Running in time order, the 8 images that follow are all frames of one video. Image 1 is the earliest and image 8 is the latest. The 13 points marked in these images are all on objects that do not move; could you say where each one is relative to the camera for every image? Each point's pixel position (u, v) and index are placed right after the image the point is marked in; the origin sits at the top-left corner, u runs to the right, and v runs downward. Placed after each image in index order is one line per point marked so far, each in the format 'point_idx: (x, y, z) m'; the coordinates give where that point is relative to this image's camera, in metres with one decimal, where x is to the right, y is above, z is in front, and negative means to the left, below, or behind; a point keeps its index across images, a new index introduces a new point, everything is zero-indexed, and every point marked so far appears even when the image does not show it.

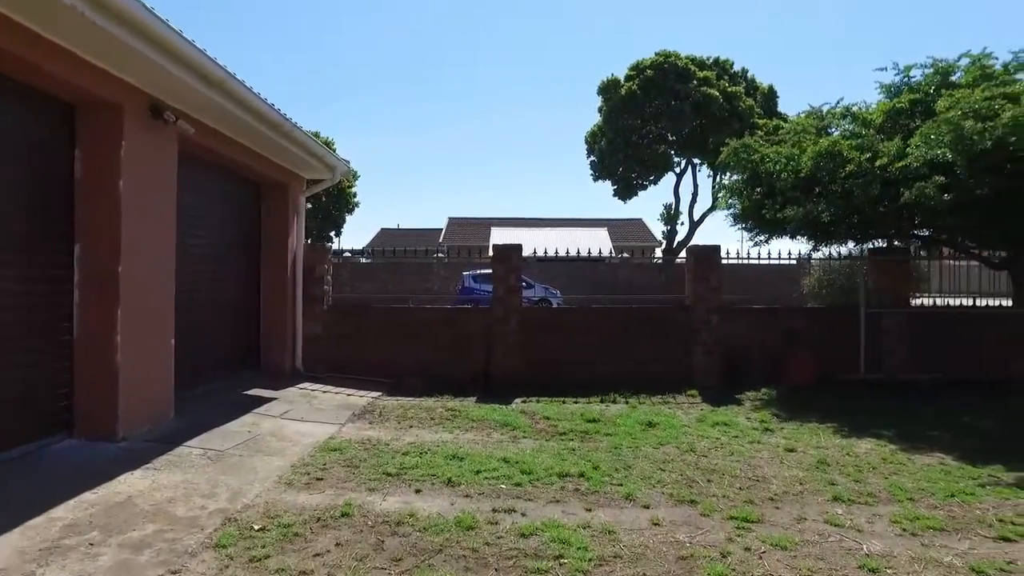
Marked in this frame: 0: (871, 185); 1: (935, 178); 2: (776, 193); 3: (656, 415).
0: (+4.6, +1.3, +8.6) m
1: (+5.2, +1.3, +8.1) m
2: (+3.9, +1.4, +9.9) m
3: (+1.7, -1.5, +7.8) m
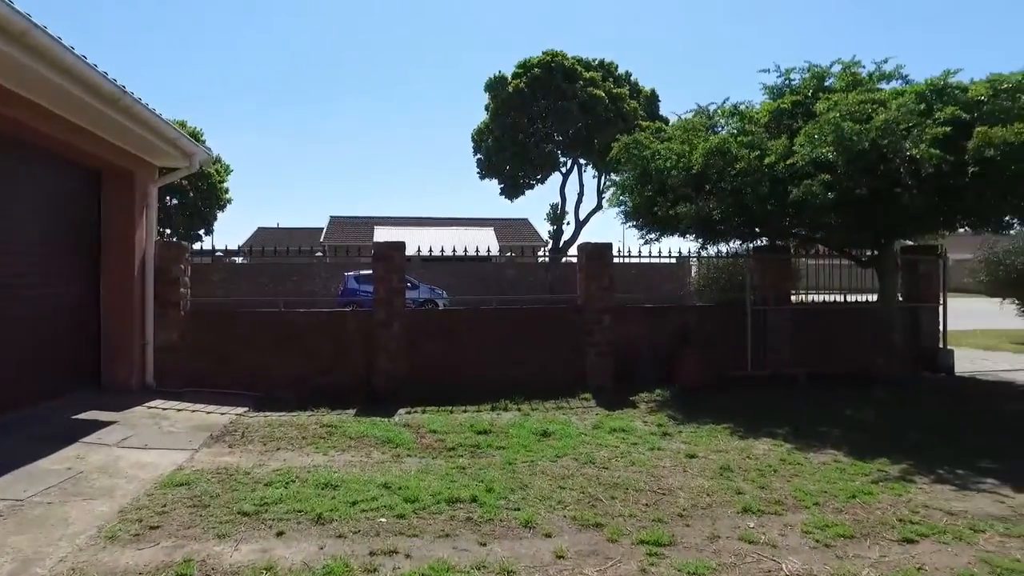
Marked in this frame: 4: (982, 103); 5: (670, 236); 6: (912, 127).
0: (+3.2, +1.3, +8.7) m
1: (+3.8, +1.4, +8.2) m
2: (+2.3, +1.4, +9.8) m
3: (+0.4, -1.5, +7.3) m
4: (+5.7, +2.2, +8.2) m
5: (+2.4, +0.8, +10.5) m
6: (+4.8, +1.9, +7.9) m
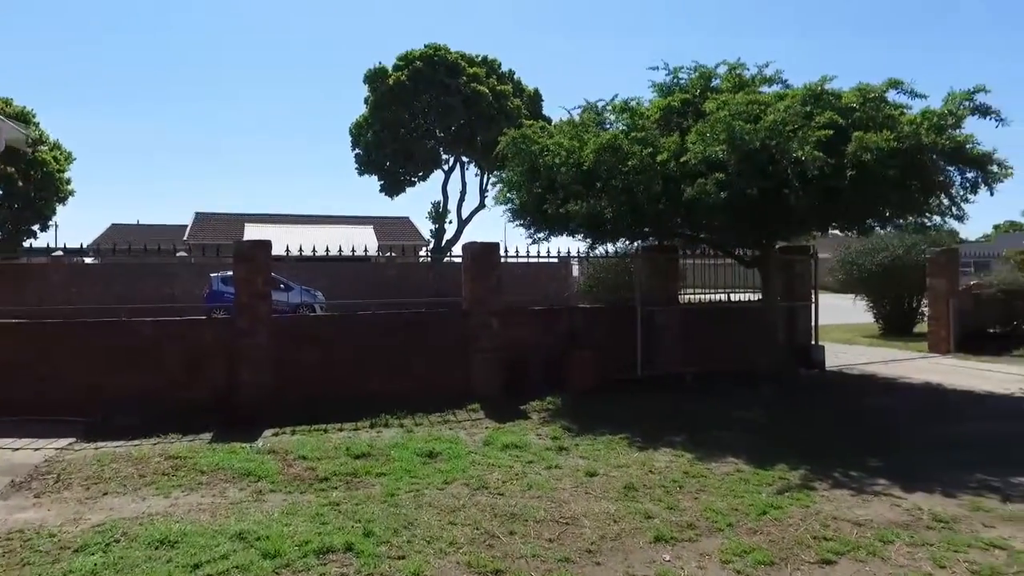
0: (+1.8, +1.3, +8.4) m
1: (+2.5, +1.4, +8.1) m
2: (+0.6, +1.4, +9.4) m
3: (-0.7, -1.5, +6.7) m
4: (+4.3, +2.2, +8.4) m
5: (+0.7, +0.8, +10.1) m
6: (+3.4, +1.9, +8.0) m
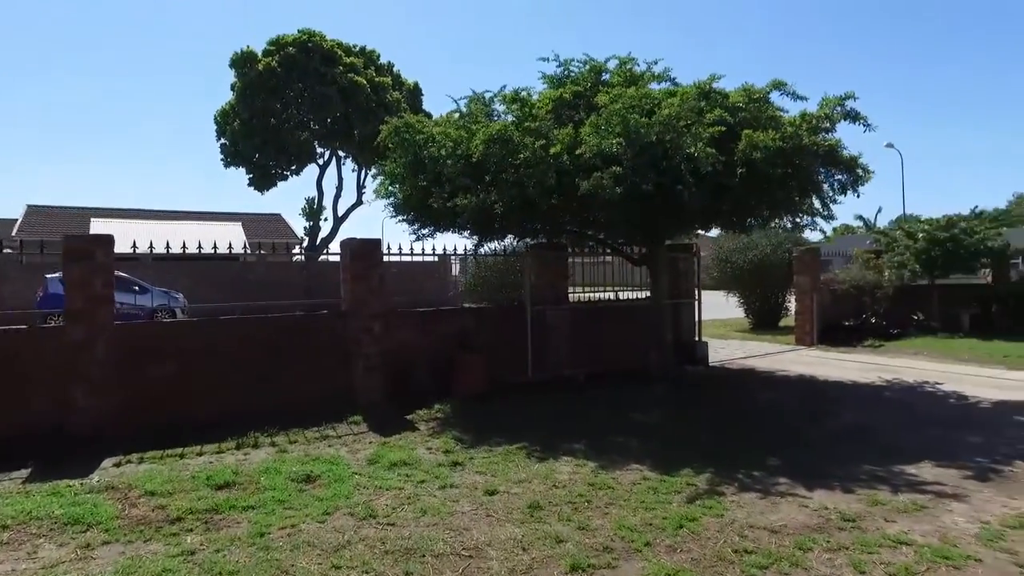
0: (+0.4, +1.3, +8.1) m
1: (+1.2, +1.4, +7.8) m
2: (-0.9, +1.4, +8.8) m
3: (-1.7, -1.5, +5.9) m
4: (+2.9, +2.3, +8.5) m
5: (-0.9, +0.8, +9.5) m
6: (+2.1, +1.9, +7.9) m
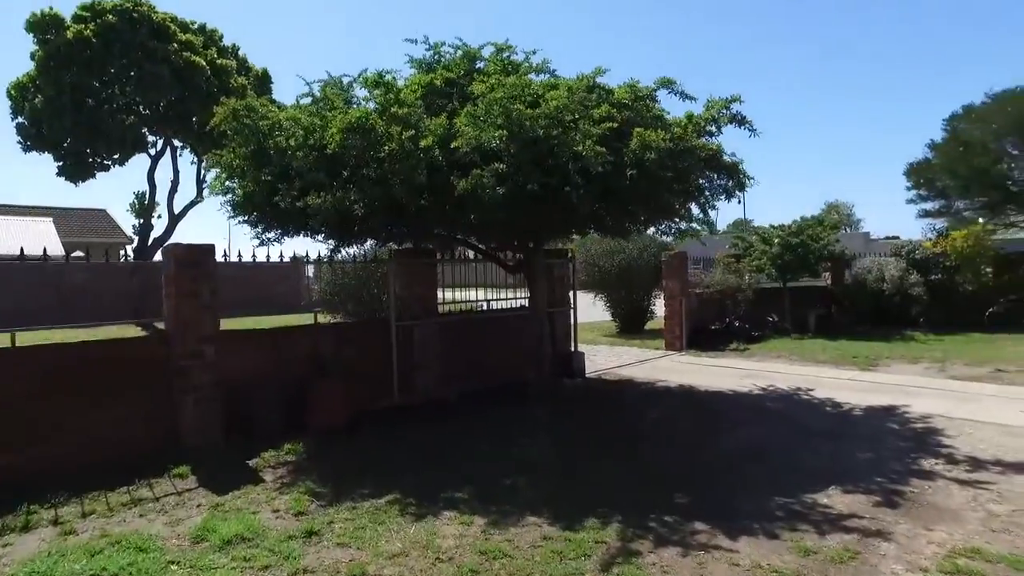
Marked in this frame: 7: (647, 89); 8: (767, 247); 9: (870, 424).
0: (-1.0, +1.2, +6.9) m
1: (-0.2, +1.2, +6.9) m
2: (-2.4, +1.3, +7.4) m
3: (-2.6, -1.7, +4.4) m
4: (+1.3, +2.2, +7.9) m
5: (-2.6, +0.6, +8.1) m
6: (+0.7, +1.8, +7.2) m
7: (+1.6, +2.4, +8.1) m
8: (+6.9, +1.1, +18.0) m
9: (+4.2, -1.6, +7.9) m
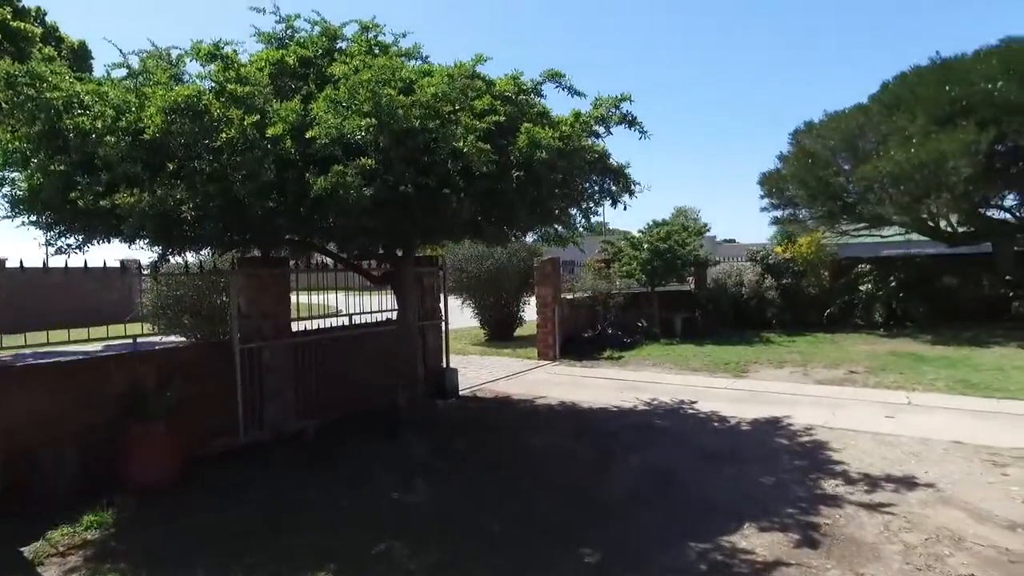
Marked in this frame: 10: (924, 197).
0: (-2.1, +1.0, +5.7) m
1: (-1.3, +1.1, +5.8) m
2: (-3.6, +1.1, +5.9) m
3: (-3.1, -1.9, +2.8) m
4: (0.0, +2.0, +7.1) m
5: (-3.9, +0.4, +6.5) m
6: (-0.5, +1.6, +6.2) m
7: (+0.2, +2.2, +7.3) m
8: (+3.4, +1.0, +18.1) m
9: (+2.8, -1.8, +7.6) m
10: (+10.5, +2.3, +17.1) m
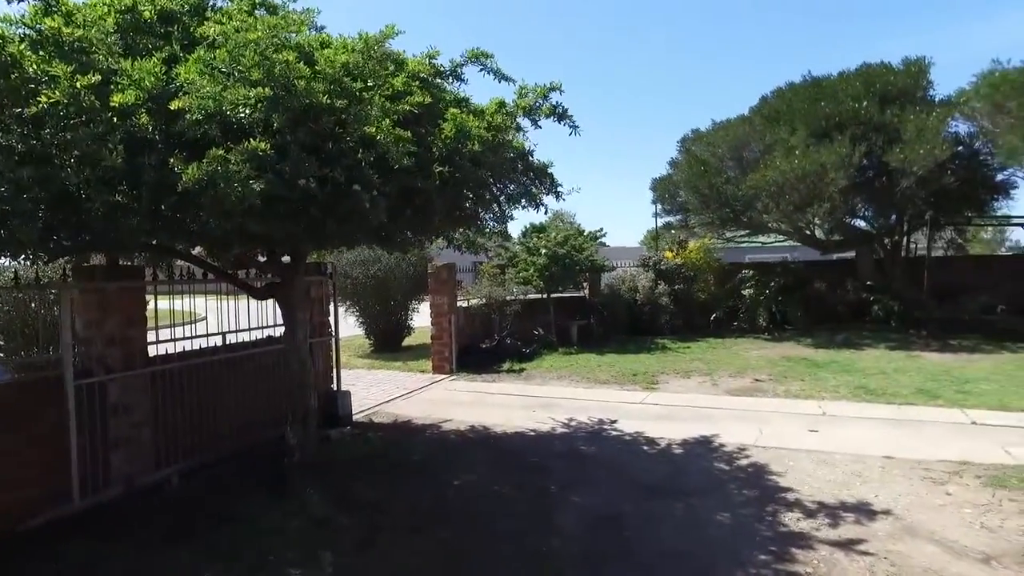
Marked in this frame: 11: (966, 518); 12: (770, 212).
0: (-2.5, +0.9, +4.2) m
1: (-1.8, +0.9, +4.4) m
2: (-4.0, +0.9, +4.1) m
3: (-3.0, -2.0, +1.2) m
4: (-0.7, +1.9, +6.0) m
5: (-4.5, +0.3, +4.7) m
6: (-1.1, +1.5, +5.1) m
7: (-0.6, +2.1, +6.3) m
8: (+0.6, +0.8, +17.4) m
9: (+2.0, -1.9, +7.0) m
10: (+7.7, +2.2, +17.7) m
11: (+3.9, -2.0, +5.8) m
12: (+7.1, +2.1, +18.5) m
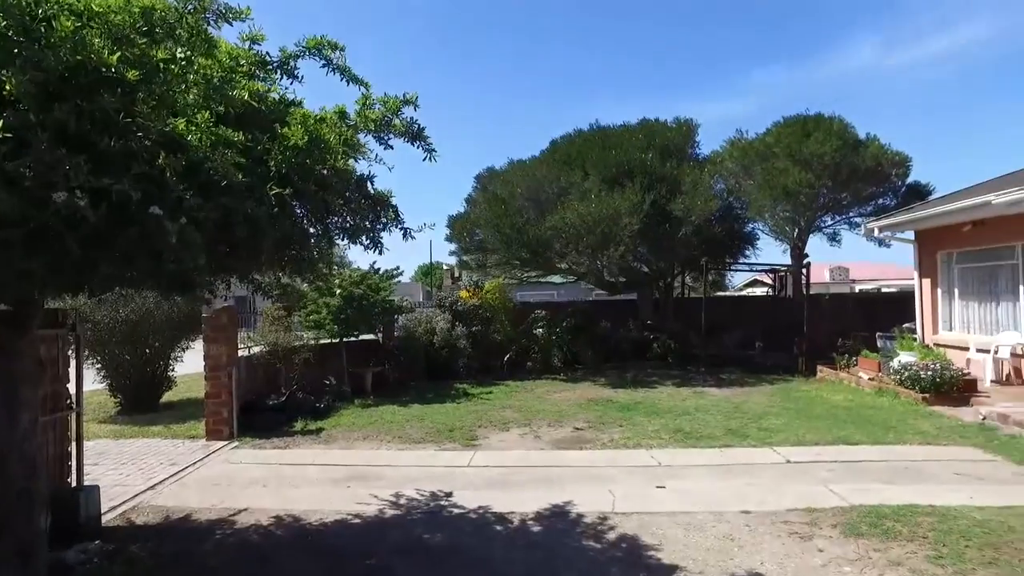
0: (-2.8, +0.6, +2.1) m
1: (-2.2, +0.6, +2.6) m
2: (-4.2, +0.6, +1.5) m
3: (-2.2, -2.1, -1.0) m
4: (-1.7, +1.4, +4.4) m
5: (-4.8, -0.1, +1.9) m
6: (-1.7, +1.1, +3.4) m
7: (-1.6, +1.7, +4.7) m
8: (-4.2, -0.2, +15.6) m
9: (+0.6, -2.4, +6.1) m
10: (+2.4, +1.1, +18.3) m
11: (+2.8, -2.4, +5.5) m
12: (+1.5, +0.9, +18.8) m
